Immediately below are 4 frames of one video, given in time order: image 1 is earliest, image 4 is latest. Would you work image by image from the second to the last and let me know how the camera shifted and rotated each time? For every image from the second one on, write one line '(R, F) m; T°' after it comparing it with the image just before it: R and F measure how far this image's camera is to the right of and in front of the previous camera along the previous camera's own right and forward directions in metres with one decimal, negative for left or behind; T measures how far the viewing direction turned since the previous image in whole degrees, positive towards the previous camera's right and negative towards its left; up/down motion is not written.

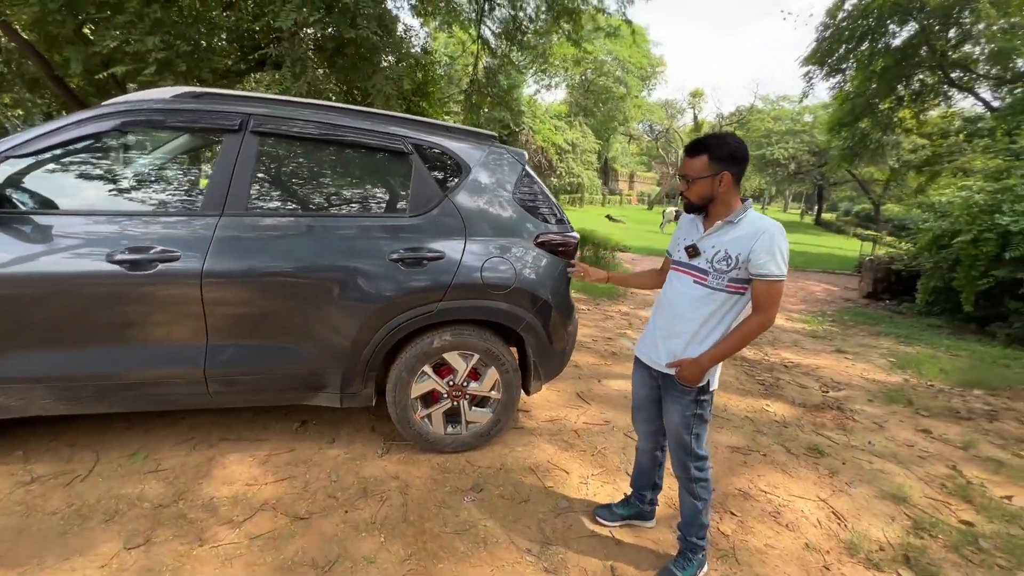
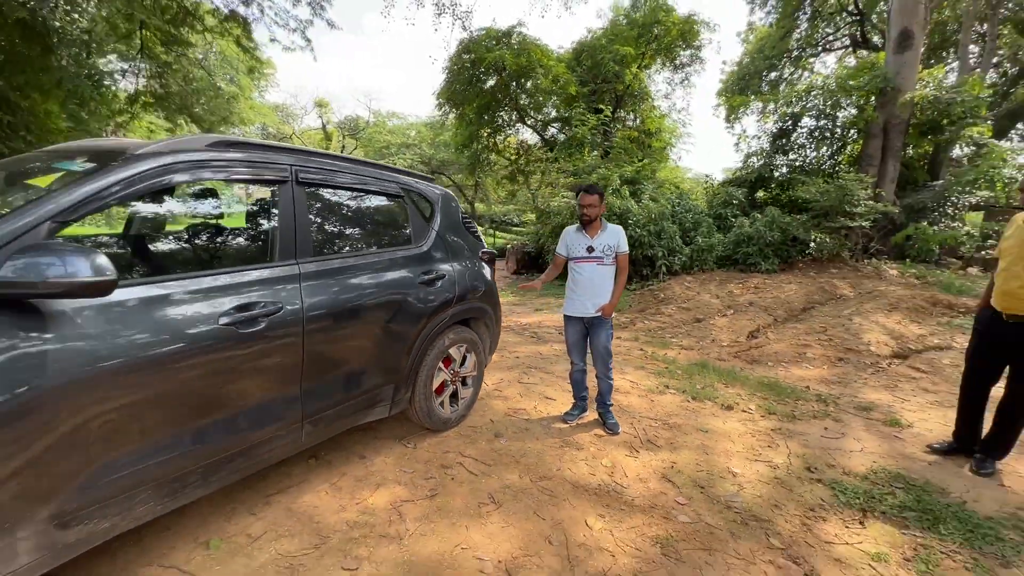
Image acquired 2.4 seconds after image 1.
(-2.2, -0.2) m; +43°
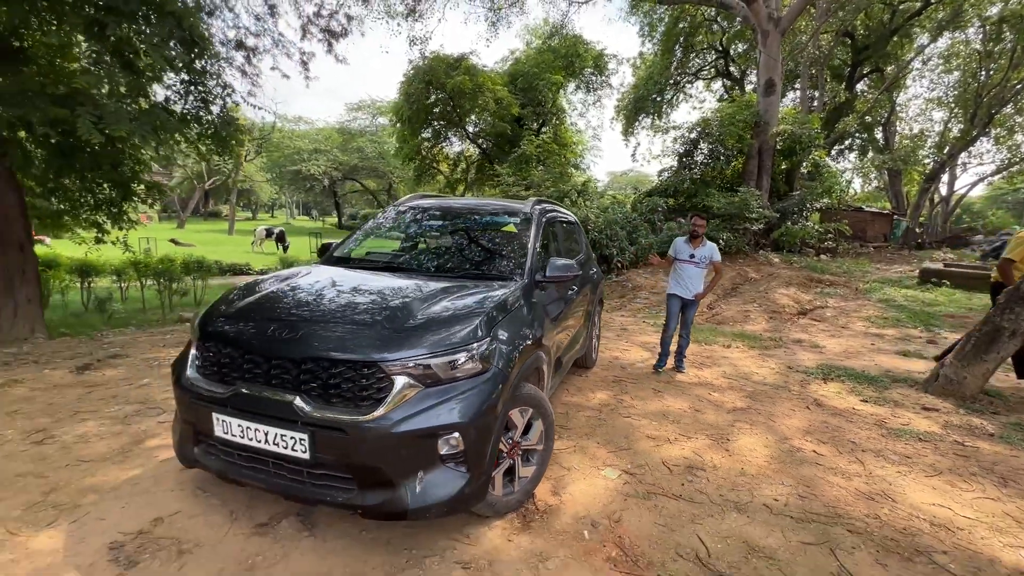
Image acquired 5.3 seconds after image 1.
(-2.5, -1.7) m; +13°
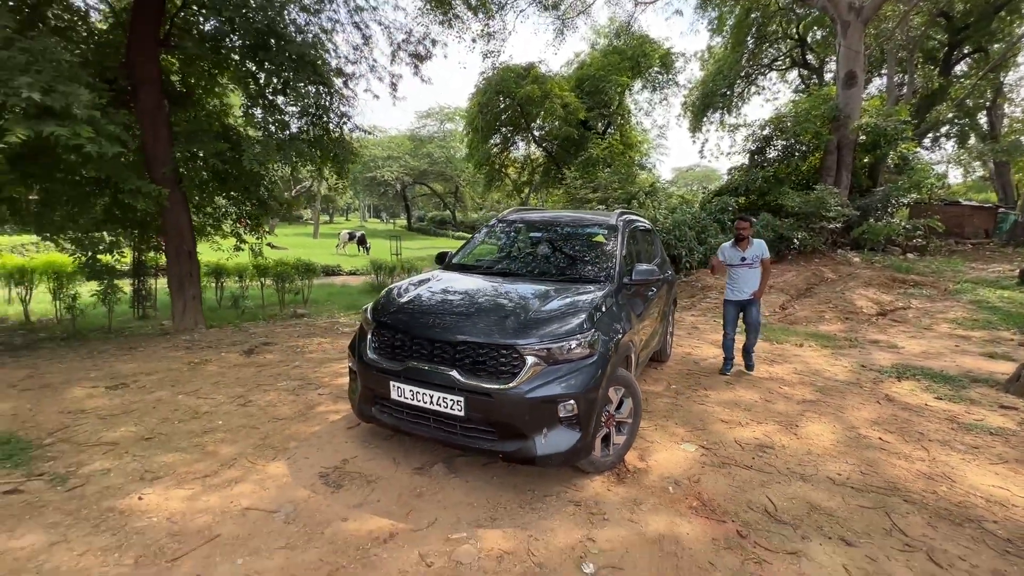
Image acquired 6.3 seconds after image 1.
(-0.2, -0.7) m; -7°
